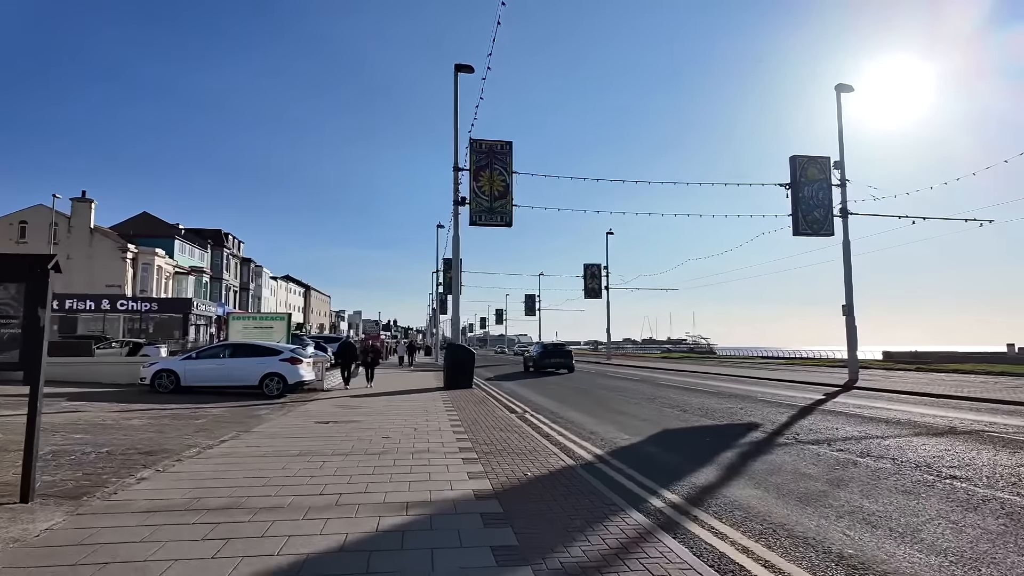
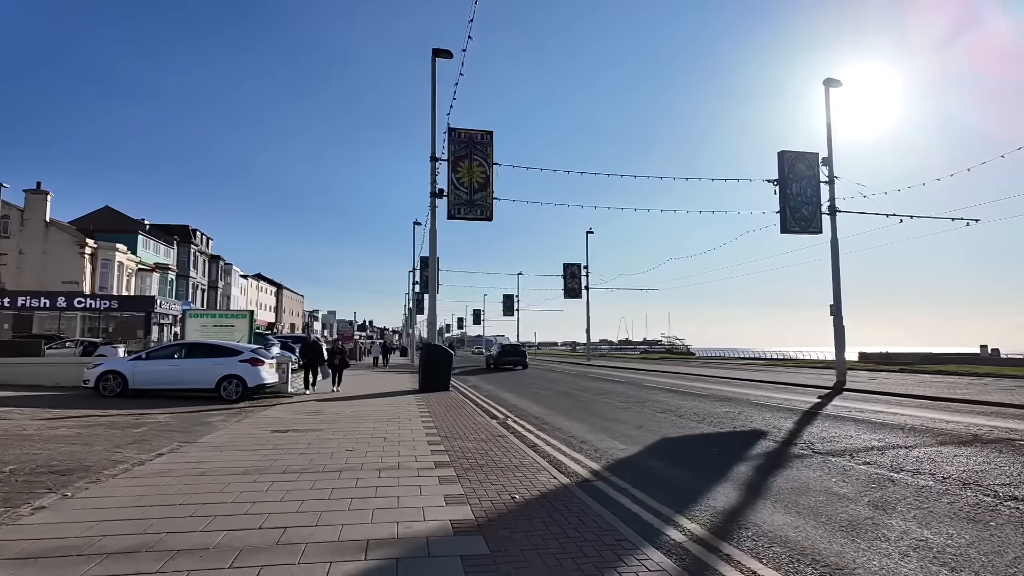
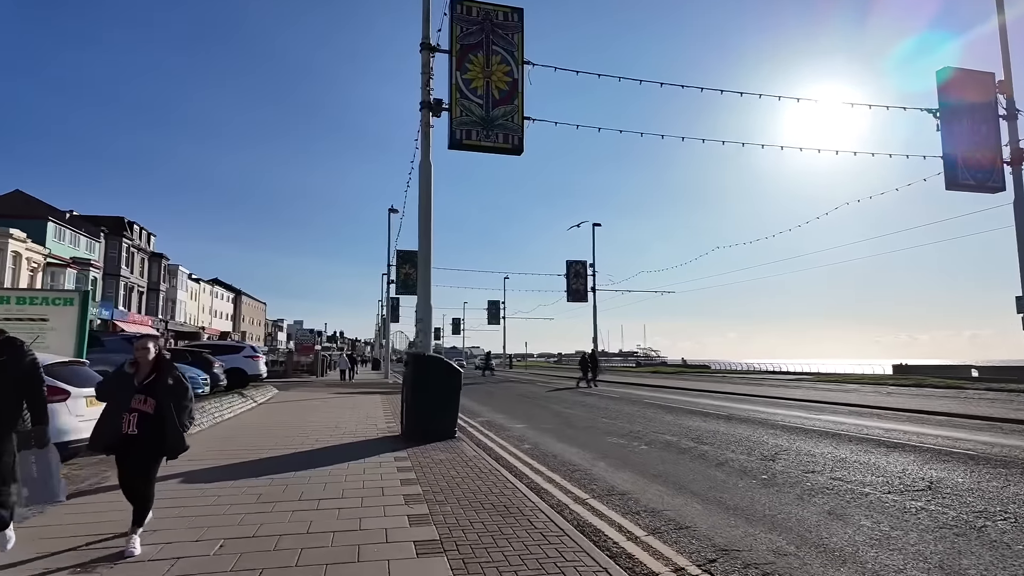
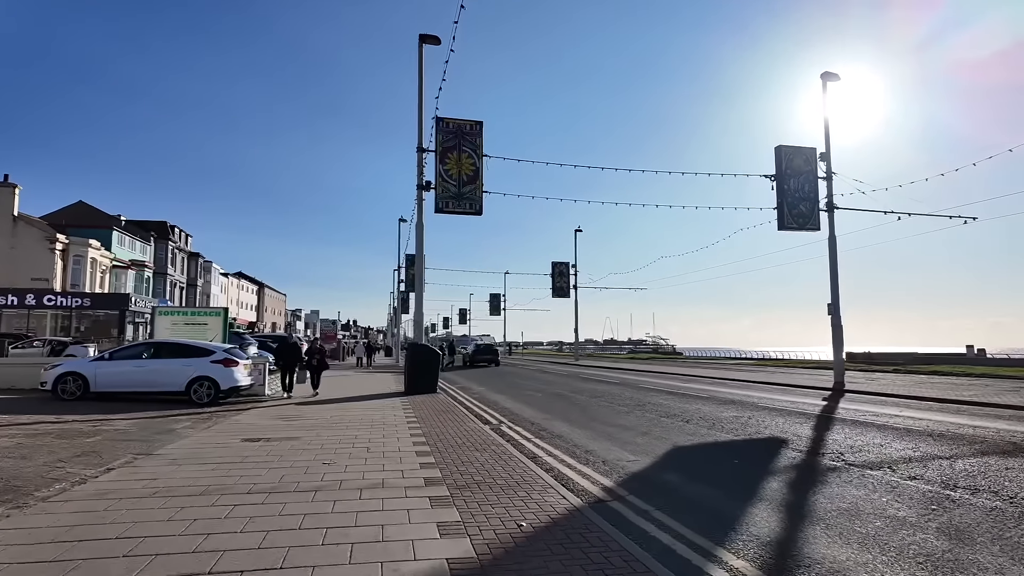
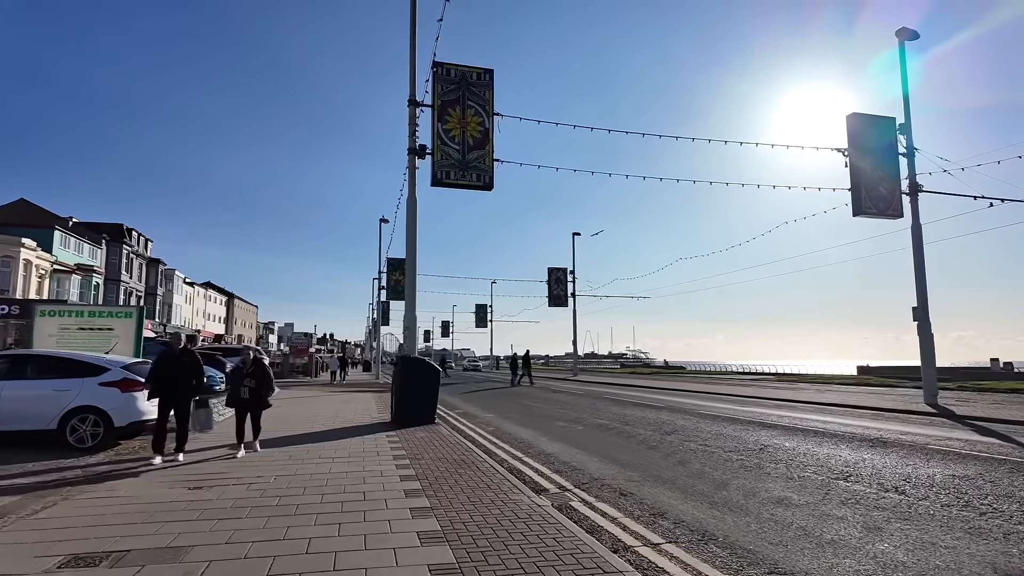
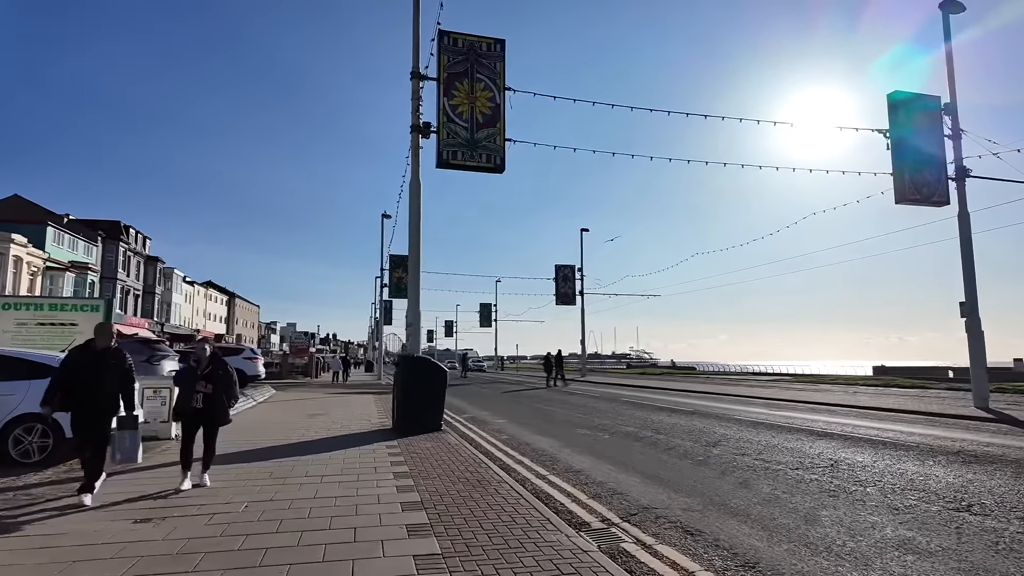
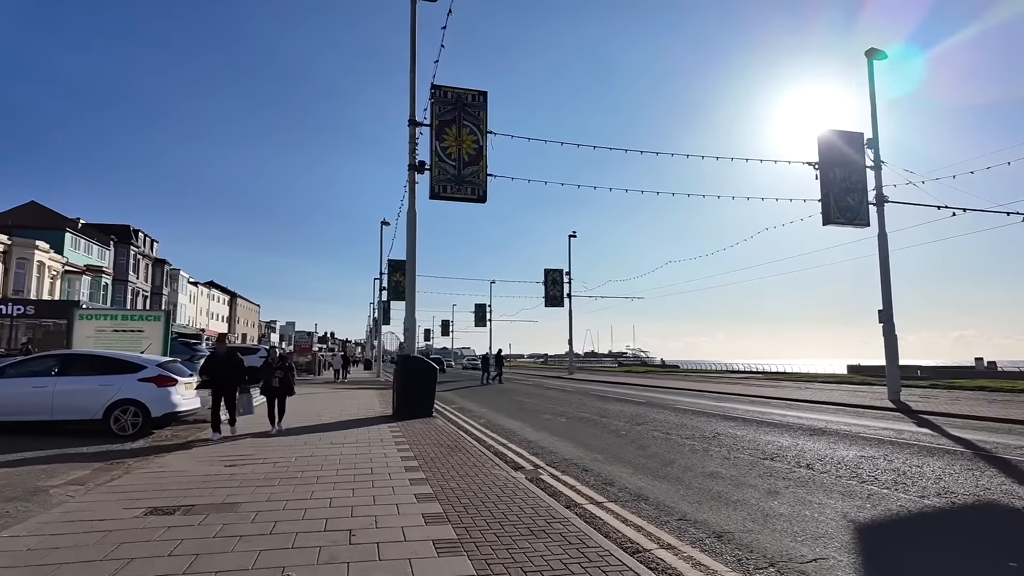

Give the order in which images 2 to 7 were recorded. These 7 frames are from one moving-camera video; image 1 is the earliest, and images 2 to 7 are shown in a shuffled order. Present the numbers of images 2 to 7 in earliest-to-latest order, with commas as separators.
2, 4, 7, 5, 6, 3
